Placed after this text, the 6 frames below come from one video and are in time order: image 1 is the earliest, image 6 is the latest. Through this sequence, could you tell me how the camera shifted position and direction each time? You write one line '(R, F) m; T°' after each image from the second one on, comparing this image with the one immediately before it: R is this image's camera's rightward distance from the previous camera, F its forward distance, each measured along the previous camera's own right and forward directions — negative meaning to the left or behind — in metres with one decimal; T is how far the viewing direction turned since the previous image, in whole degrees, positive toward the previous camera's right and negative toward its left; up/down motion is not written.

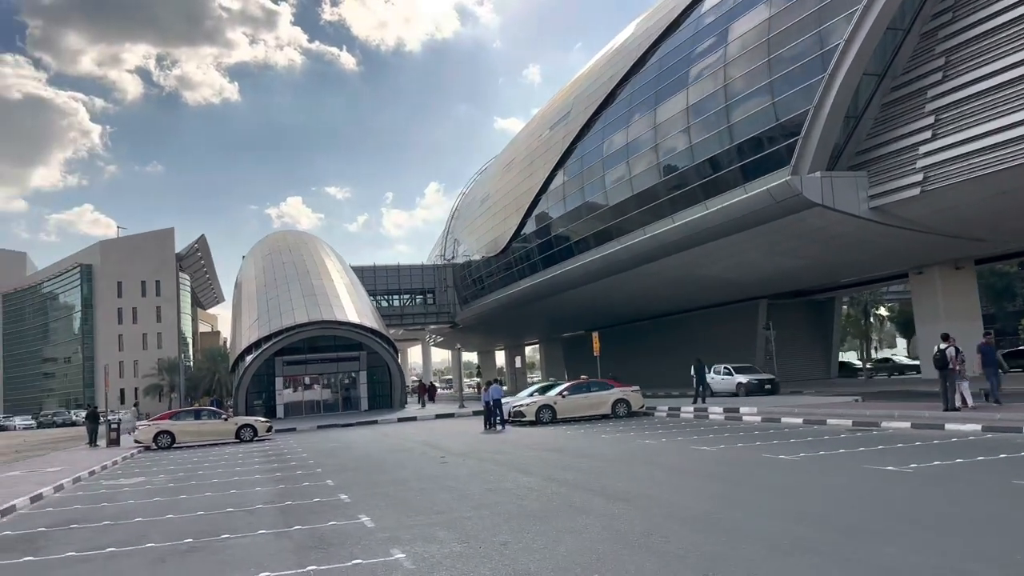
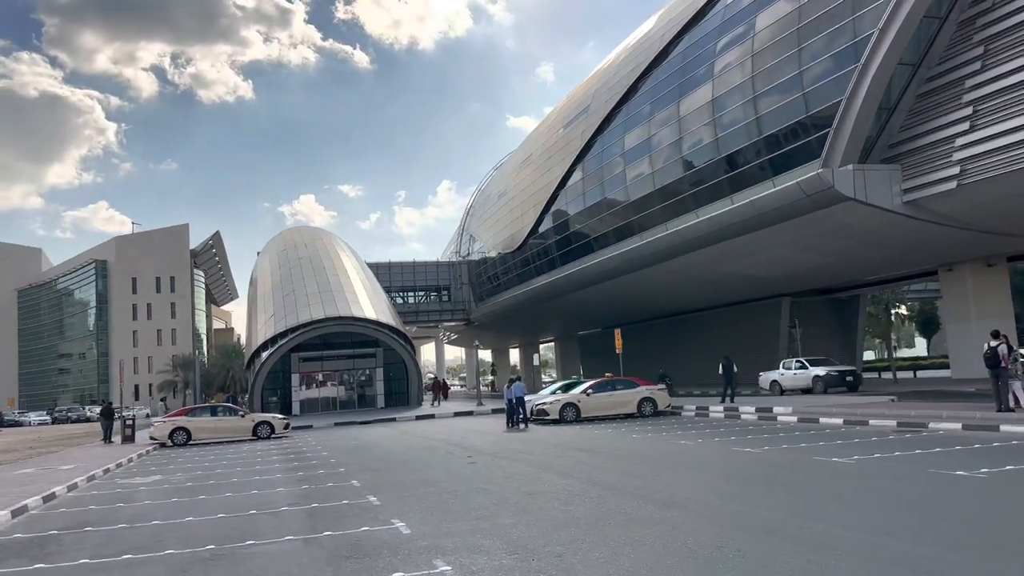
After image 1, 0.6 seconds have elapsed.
(-0.3, +0.6) m; -1°
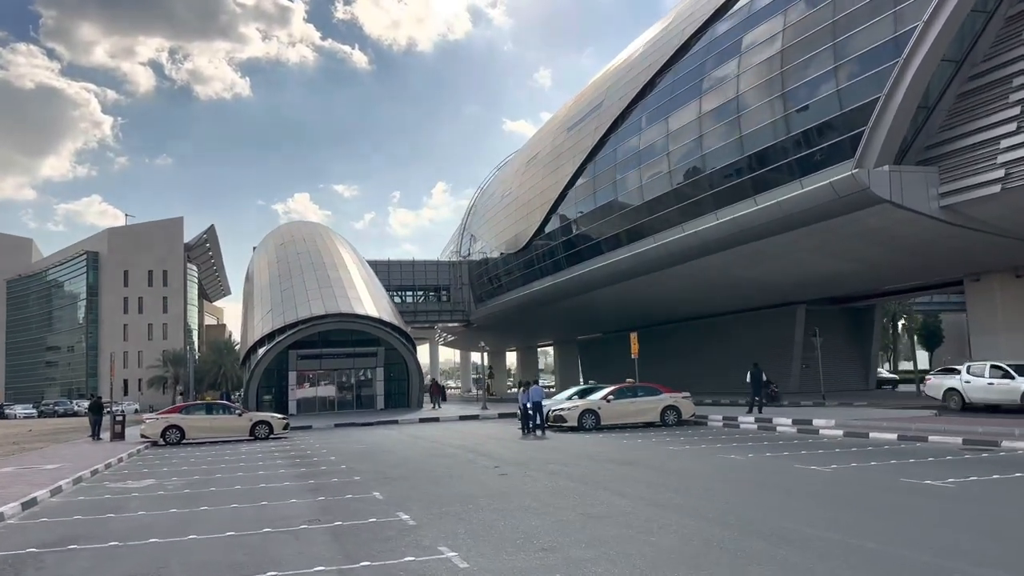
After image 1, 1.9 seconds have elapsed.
(-0.7, +1.3) m; +1°
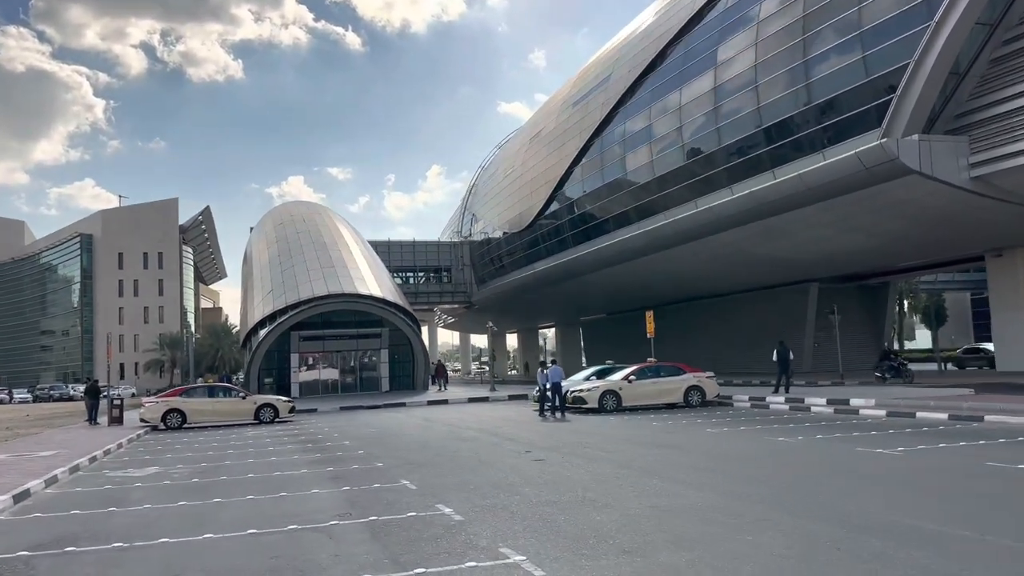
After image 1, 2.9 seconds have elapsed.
(-0.5, +0.9) m; 0°
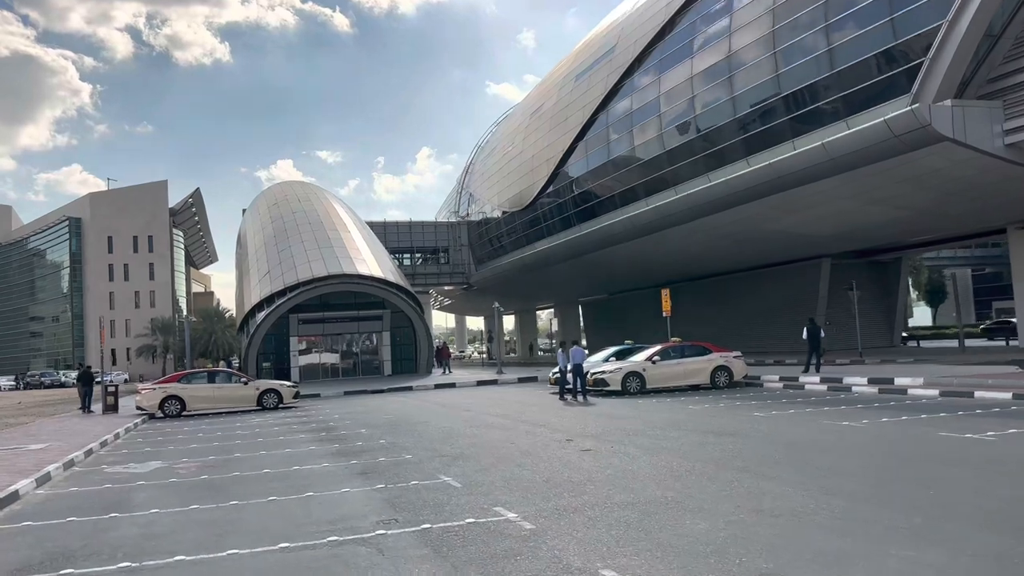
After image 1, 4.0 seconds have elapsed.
(-0.6, +1.1) m; +1°
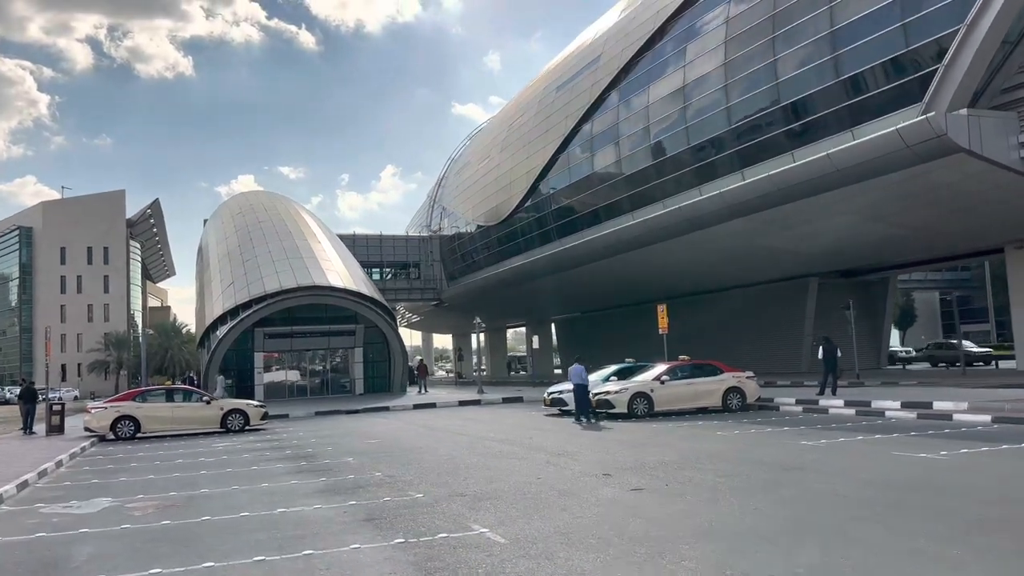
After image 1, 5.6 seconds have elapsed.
(-0.7, +1.6) m; +3°
